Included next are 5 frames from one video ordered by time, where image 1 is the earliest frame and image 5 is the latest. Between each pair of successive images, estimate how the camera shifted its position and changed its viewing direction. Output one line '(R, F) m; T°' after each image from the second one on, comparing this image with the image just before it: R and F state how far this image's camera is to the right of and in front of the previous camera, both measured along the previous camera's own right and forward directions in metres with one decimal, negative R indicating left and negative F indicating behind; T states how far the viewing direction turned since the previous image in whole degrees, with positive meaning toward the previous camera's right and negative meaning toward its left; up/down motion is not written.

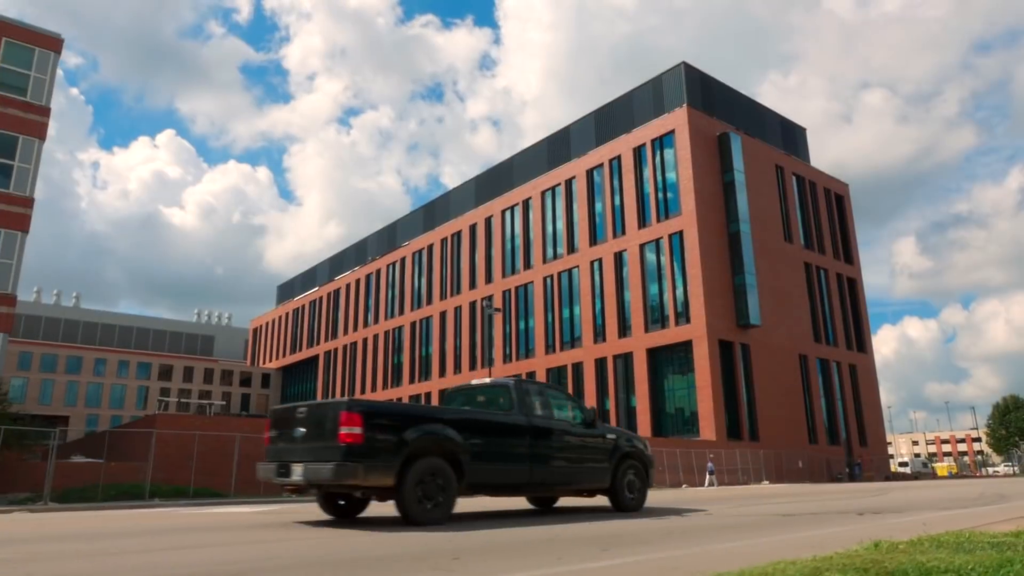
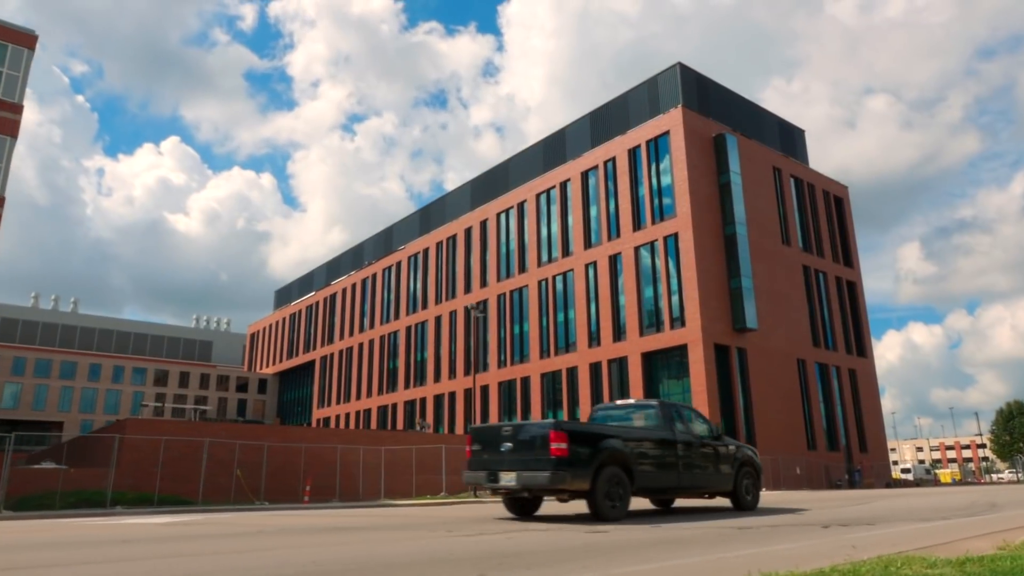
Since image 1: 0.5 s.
(+0.6, +0.6) m; 0°
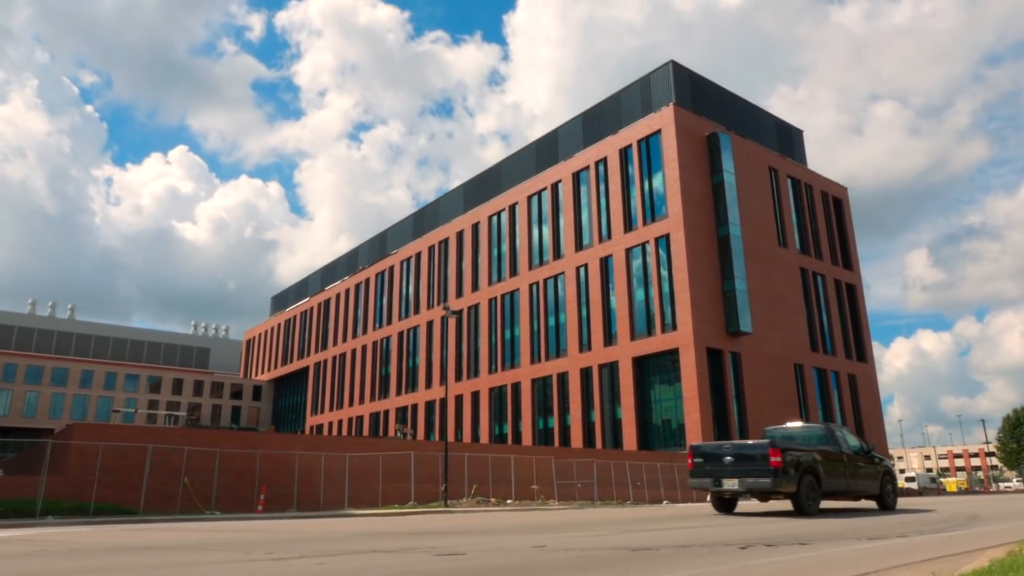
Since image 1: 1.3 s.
(+1.0, +1.1) m; 0°
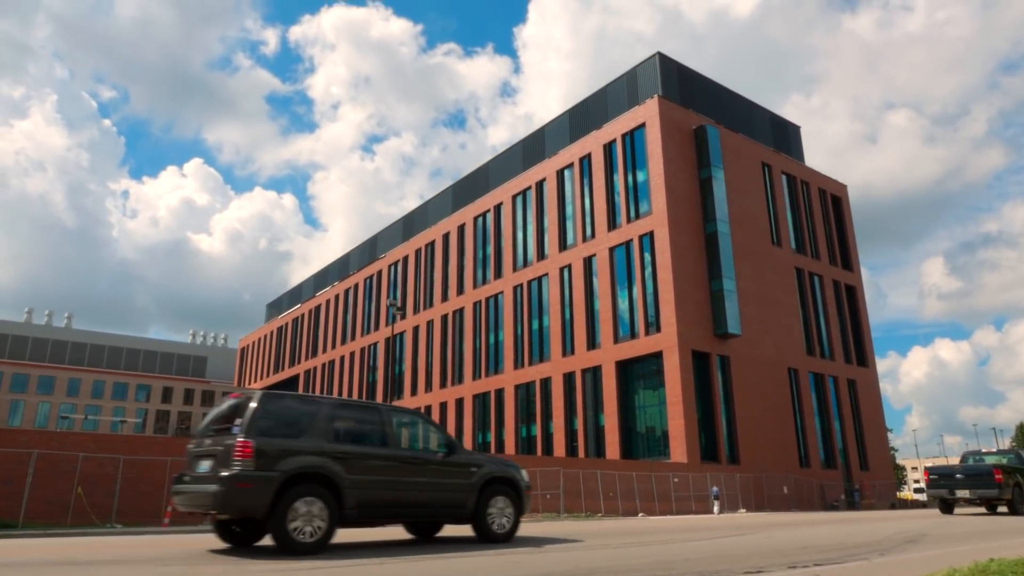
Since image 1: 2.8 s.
(+1.9, +1.8) m; -1°
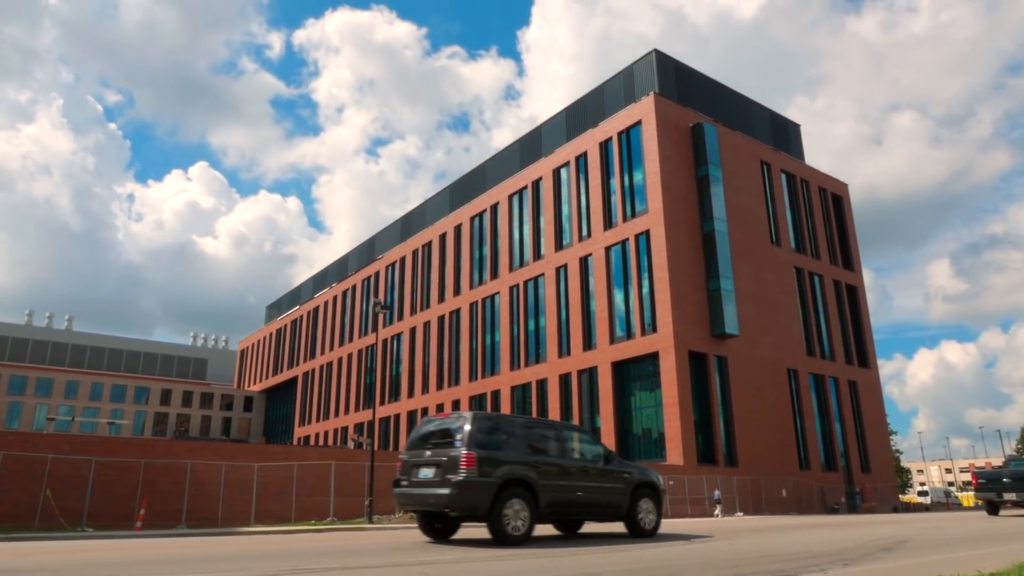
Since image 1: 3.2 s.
(+0.5, +0.5) m; 0°
